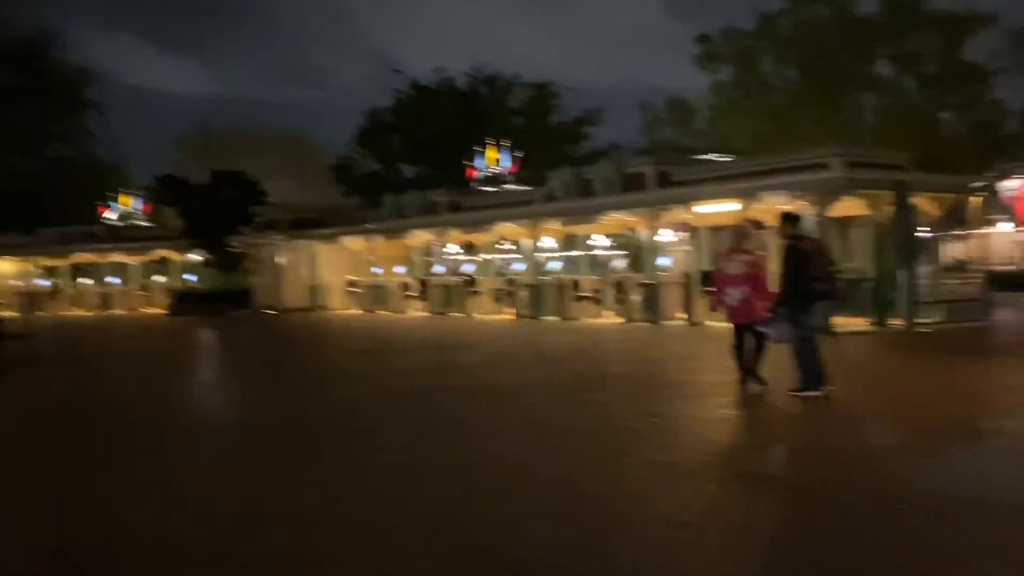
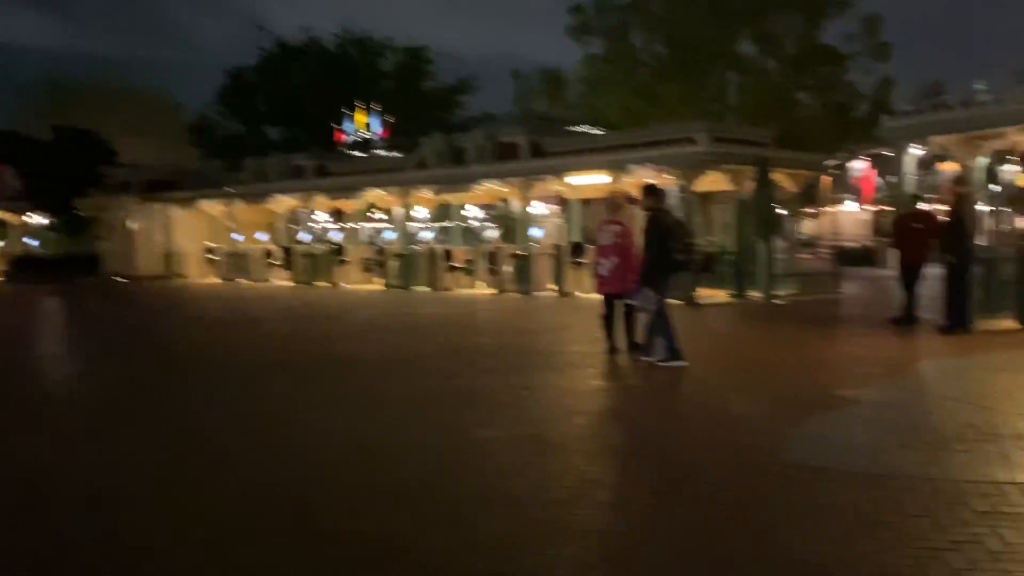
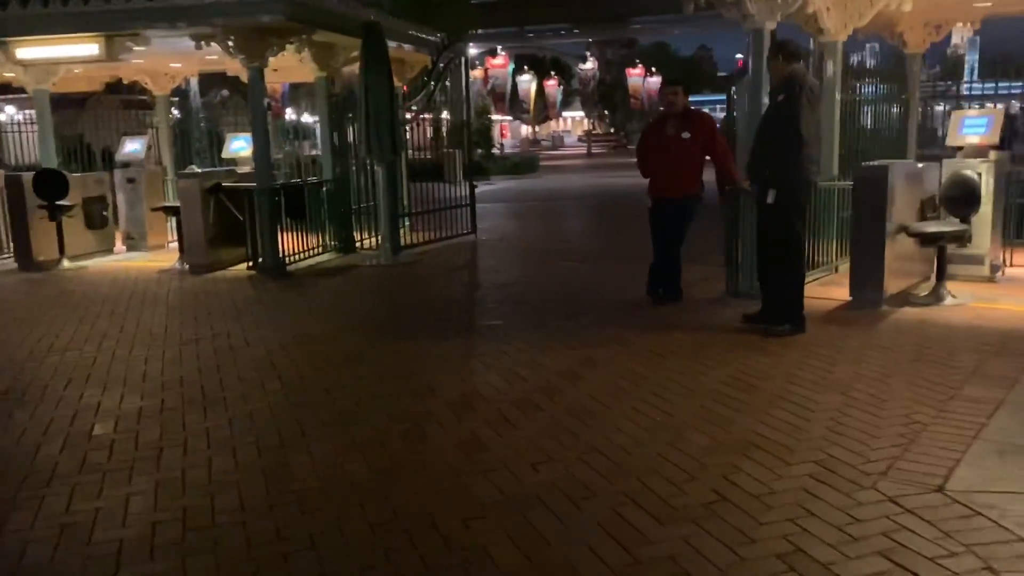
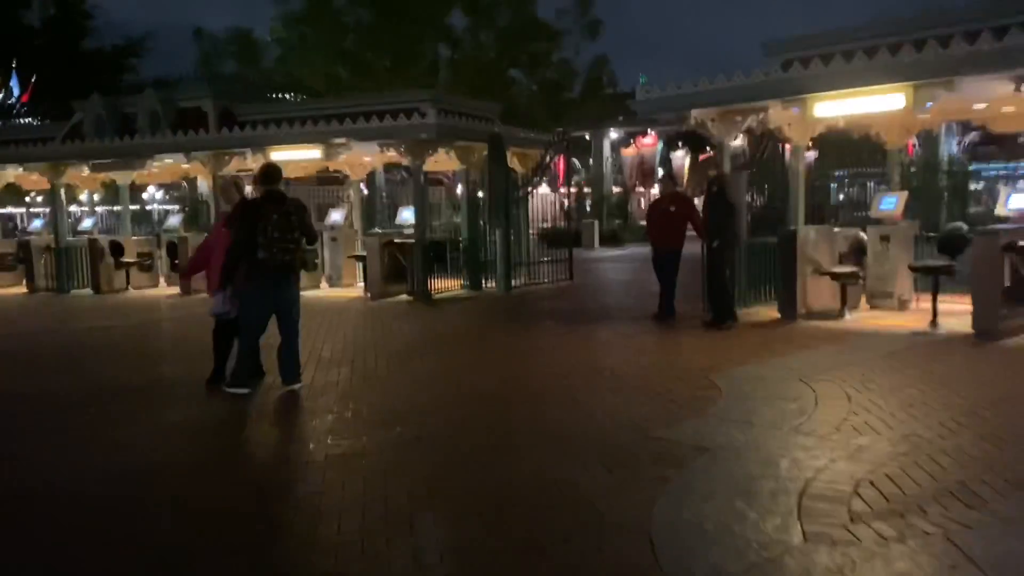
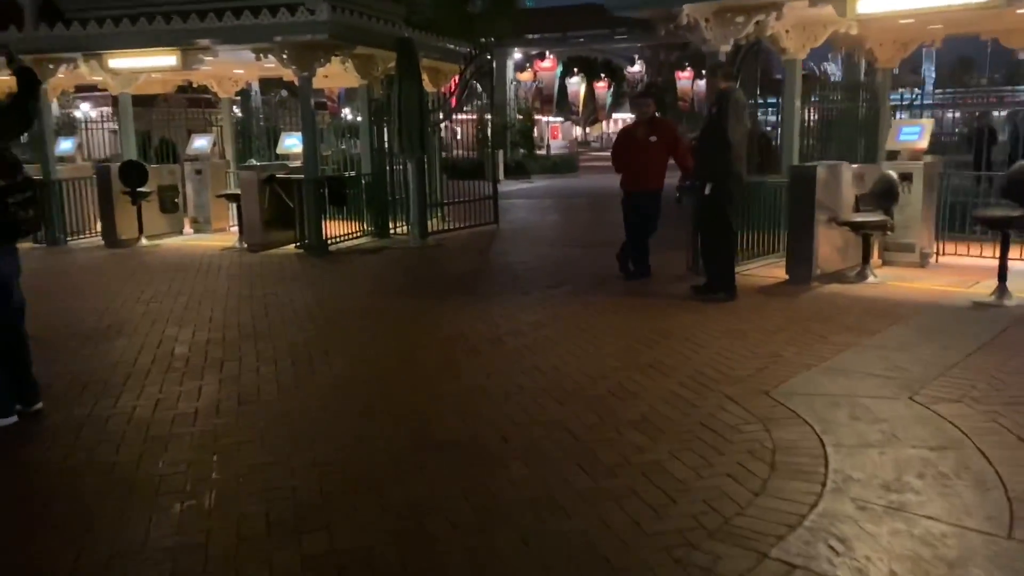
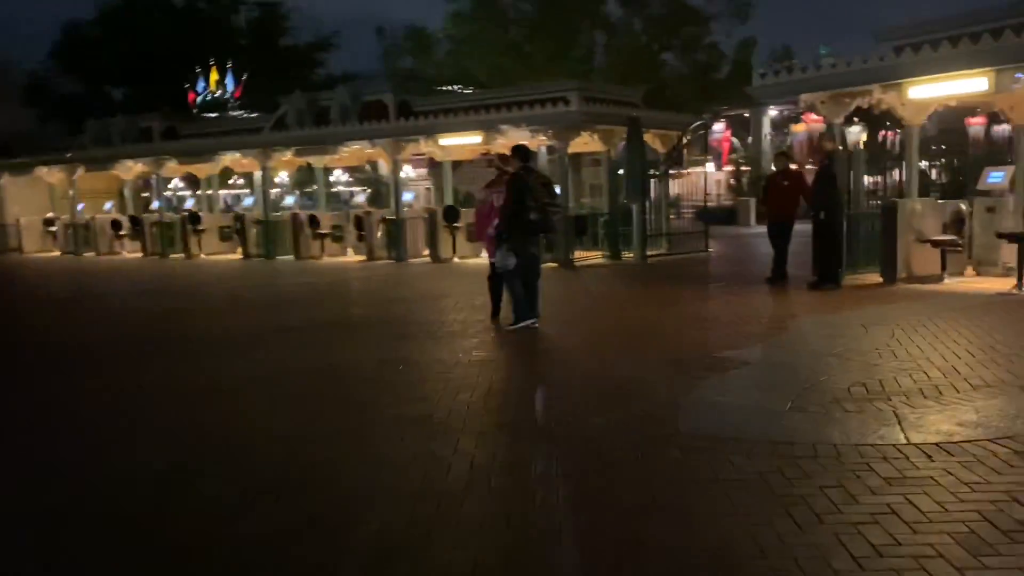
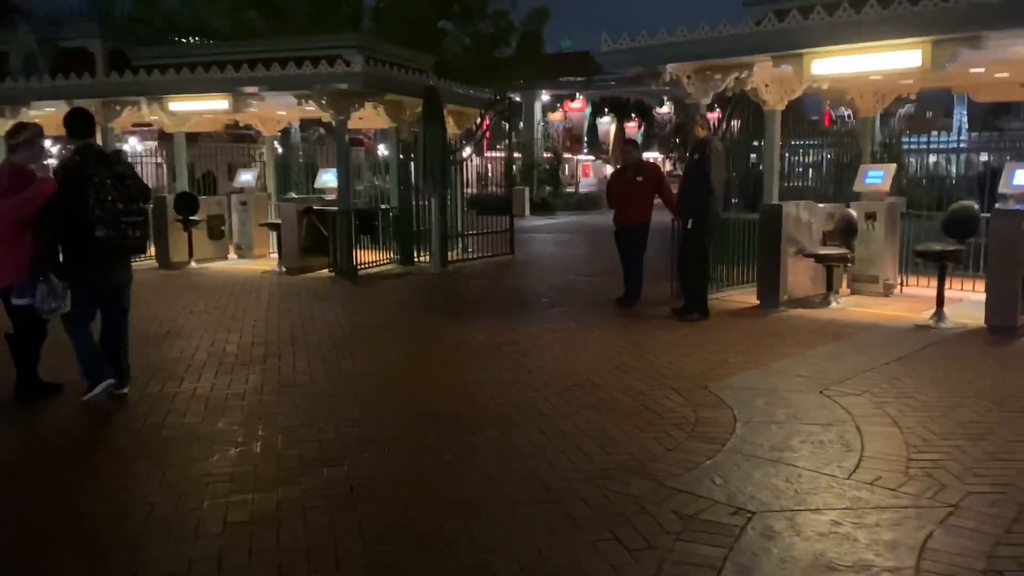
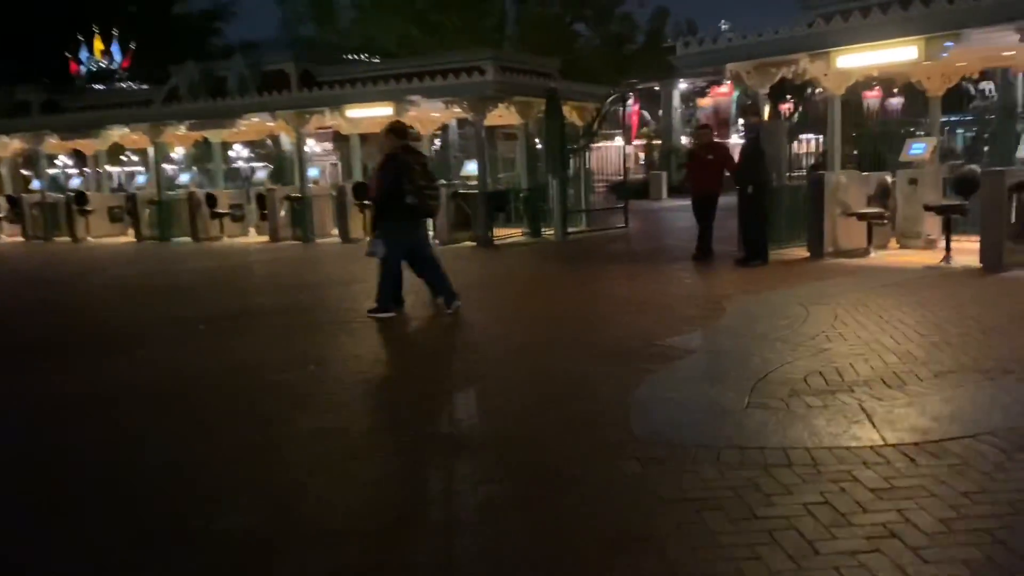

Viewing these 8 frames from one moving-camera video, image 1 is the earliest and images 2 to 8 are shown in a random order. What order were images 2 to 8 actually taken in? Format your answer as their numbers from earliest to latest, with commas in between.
2, 6, 8, 4, 7, 5, 3
